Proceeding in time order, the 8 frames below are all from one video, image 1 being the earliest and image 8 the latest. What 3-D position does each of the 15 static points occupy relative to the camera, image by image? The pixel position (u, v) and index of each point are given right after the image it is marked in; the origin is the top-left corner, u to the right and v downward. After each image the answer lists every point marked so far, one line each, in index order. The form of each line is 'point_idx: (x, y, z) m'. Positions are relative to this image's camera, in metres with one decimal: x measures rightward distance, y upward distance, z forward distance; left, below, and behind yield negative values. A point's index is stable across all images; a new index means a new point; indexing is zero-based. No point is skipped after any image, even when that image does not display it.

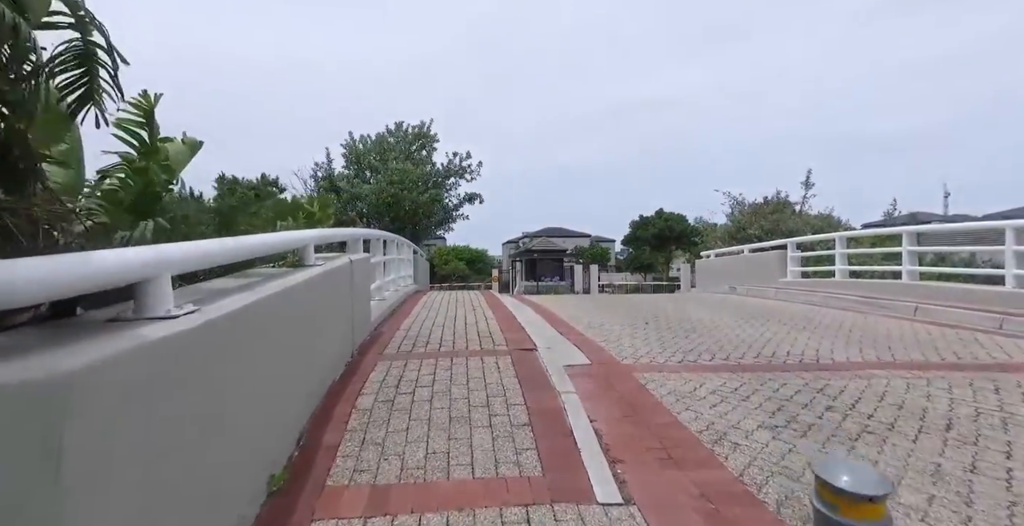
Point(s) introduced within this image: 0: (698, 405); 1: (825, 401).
0: (+1.4, -1.1, +3.5) m
1: (+2.3, -1.0, +3.4) m
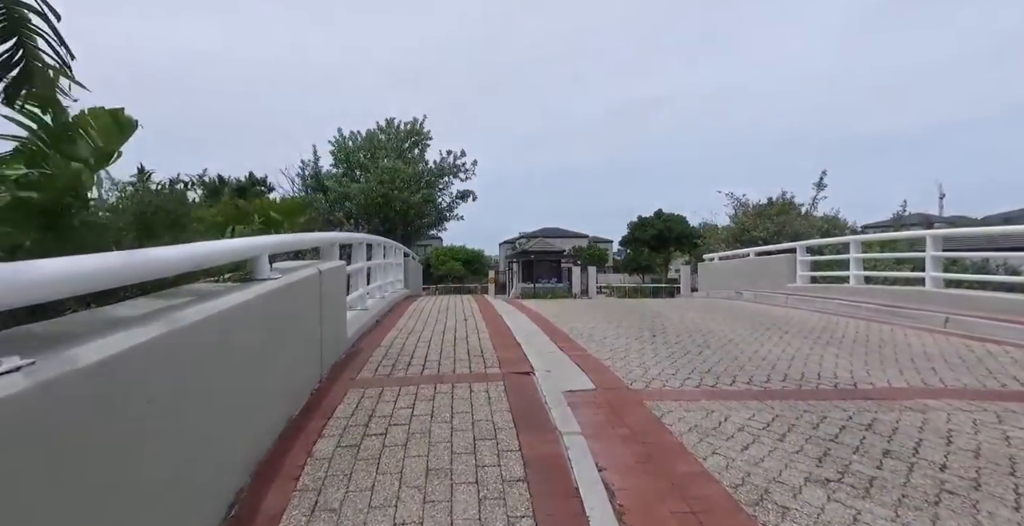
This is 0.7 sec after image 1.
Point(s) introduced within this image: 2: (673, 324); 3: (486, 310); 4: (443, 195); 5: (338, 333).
0: (+1.3, -1.2, +2.9) m
1: (+2.2, -1.1, +2.8) m
2: (+2.8, -1.0, +8.3) m
3: (-0.5, -1.0, +9.4) m
4: (-2.2, +2.2, +14.8) m
5: (-1.7, -0.7, +4.5) m
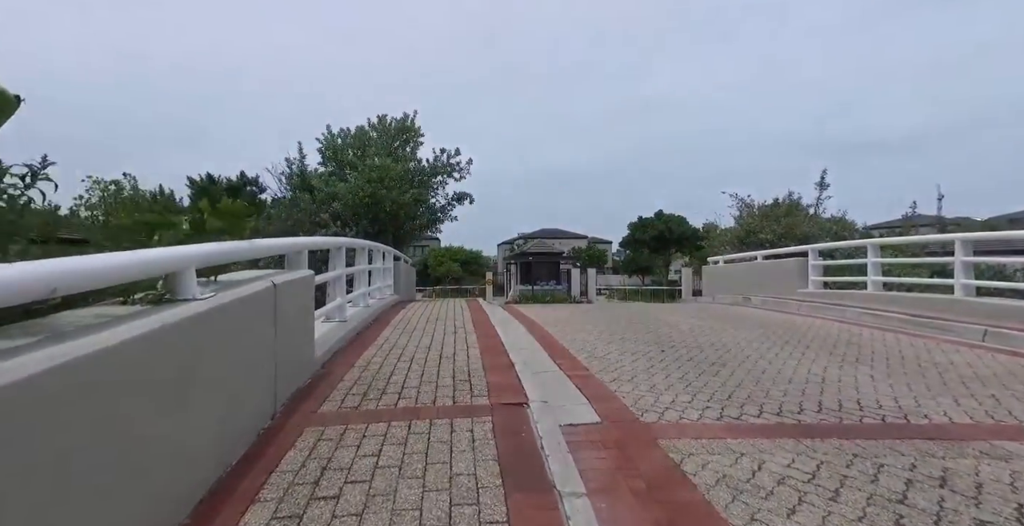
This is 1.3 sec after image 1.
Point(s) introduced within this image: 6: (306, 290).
0: (+1.3, -1.2, +2.3) m
1: (+2.2, -1.2, +2.2) m
2: (+2.7, -1.1, +7.7) m
3: (-0.6, -1.1, +8.8) m
4: (-2.3, +2.1, +14.2) m
5: (-1.8, -0.8, +3.9) m
6: (-1.8, -0.2, +4.0) m
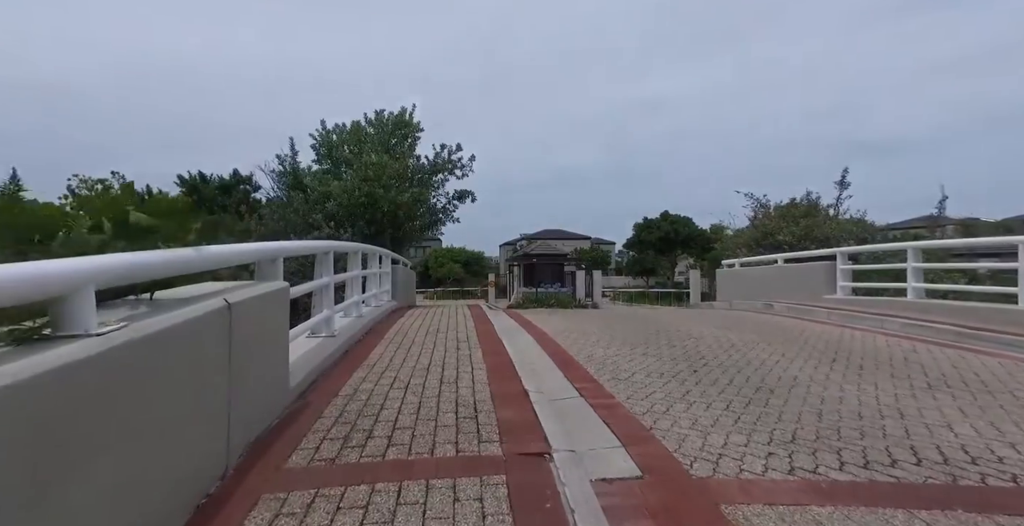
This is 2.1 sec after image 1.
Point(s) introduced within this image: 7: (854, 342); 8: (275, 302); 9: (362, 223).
0: (+1.4, -1.3, +1.6) m
1: (+2.3, -1.2, +1.5) m
2: (+2.8, -1.2, +6.9) m
3: (-0.5, -1.2, +8.1) m
4: (-2.1, +2.0, +13.5) m
5: (-1.7, -0.8, +3.2) m
6: (-1.7, -0.3, +3.3) m
7: (+4.8, -1.1, +6.5) m
8: (-1.7, -0.3, +3.4) m
9: (-3.8, +1.0, +11.8) m
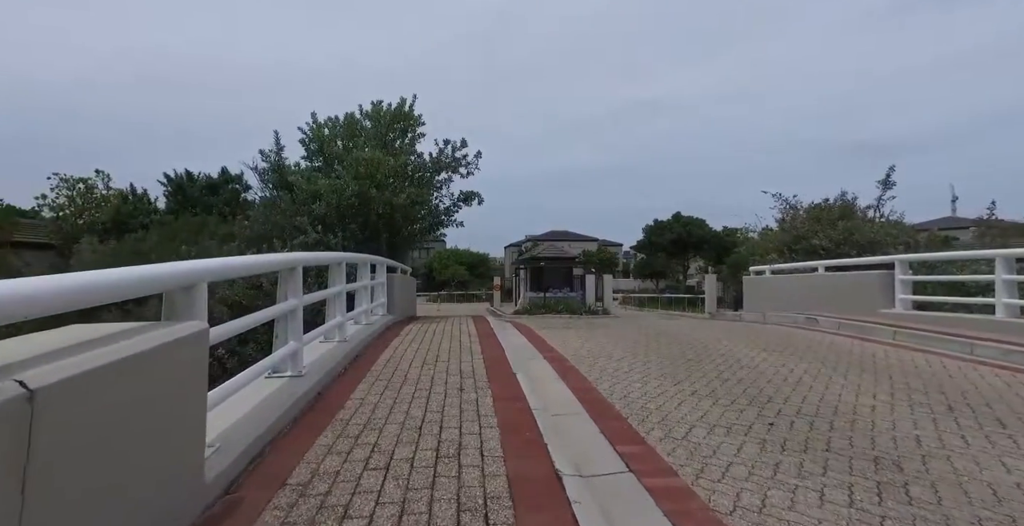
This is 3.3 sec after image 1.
0: (+1.5, -1.5, +0.4) m
1: (+2.4, -1.4, +0.3) m
2: (+3.0, -1.4, +5.7) m
3: (-0.3, -1.3, +6.9) m
4: (-1.9, +1.8, +12.4) m
5: (-1.5, -1.0, +2.0) m
6: (-1.5, -0.5, +2.1) m
7: (+5.0, -1.3, +5.3) m
8: (-1.5, -0.4, +2.2) m
9: (-3.6, +0.8, +10.6) m
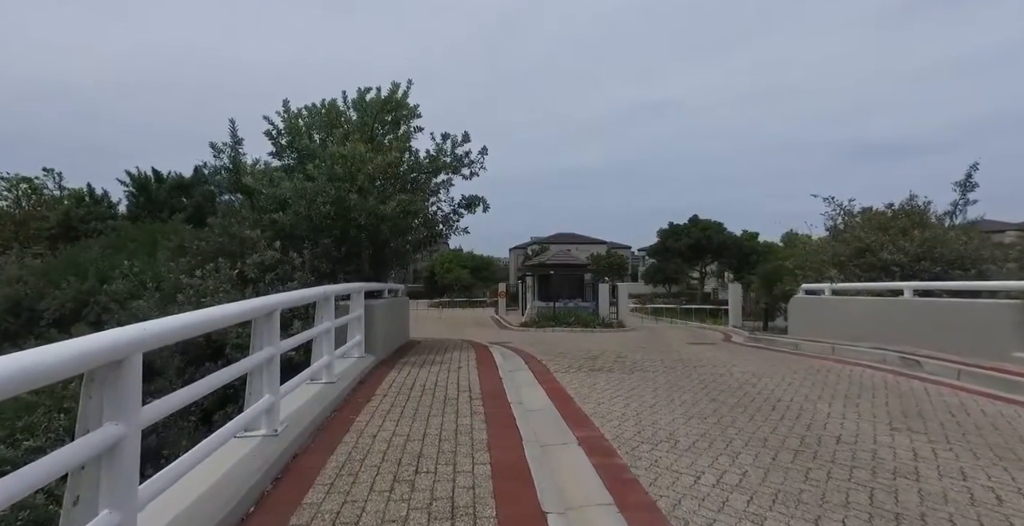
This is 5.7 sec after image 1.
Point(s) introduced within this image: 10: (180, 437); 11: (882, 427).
0: (+1.6, -1.9, -1.7) m
1: (+2.5, -1.8, -1.8) m
2: (+3.2, -1.8, +3.6) m
3: (-0.1, -1.7, +4.8) m
4: (-1.6, +1.4, +10.3) m
5: (-1.4, -1.4, -0.1) m
6: (-1.4, -0.8, 0.0) m
7: (+5.1, -1.7, +3.1) m
8: (-1.4, -0.8, +0.1) m
9: (-3.3, +0.4, +8.5) m
10: (-5.2, -2.7, +7.2) m
11: (+3.8, -1.8, +4.7) m
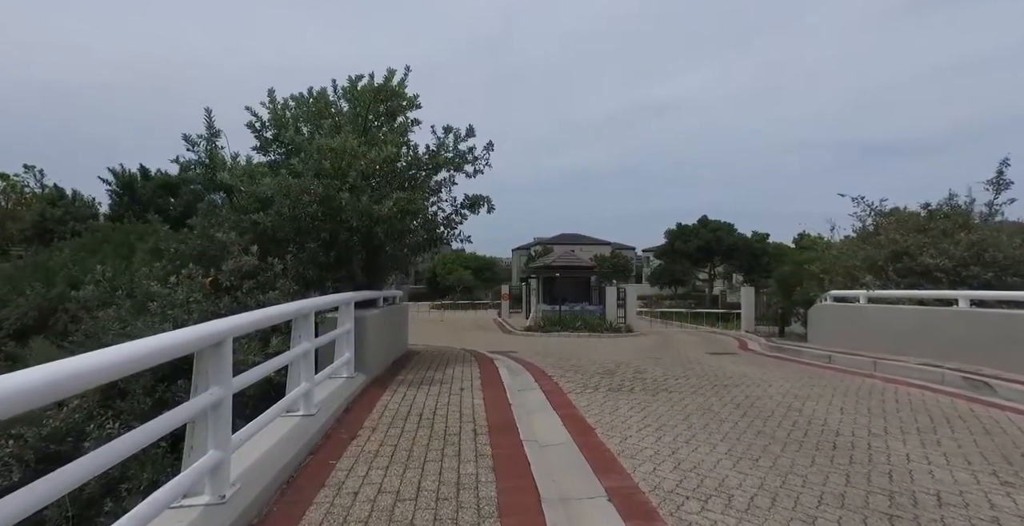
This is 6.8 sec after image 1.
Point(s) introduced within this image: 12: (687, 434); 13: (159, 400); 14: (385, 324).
0: (+1.7, -2.0, -2.6) m
1: (+2.6, -1.9, -2.7) m
2: (+3.3, -1.9, +2.7) m
3: (0.0, -1.8, +3.9) m
4: (-1.5, +1.3, +9.4) m
5: (-1.3, -1.5, -1.0) m
6: (-1.3, -0.9, -0.9) m
7: (+5.3, -1.8, +2.2) m
8: (-1.3, -0.9, -0.8) m
9: (-3.2, +0.3, +7.7) m
10: (-5.0, -2.8, +6.4) m
11: (+3.9, -1.9, +3.8) m
12: (+2.0, -2.0, +5.4) m
13: (-5.5, -2.1, +7.2) m
14: (-2.1, -1.0, +7.8) m
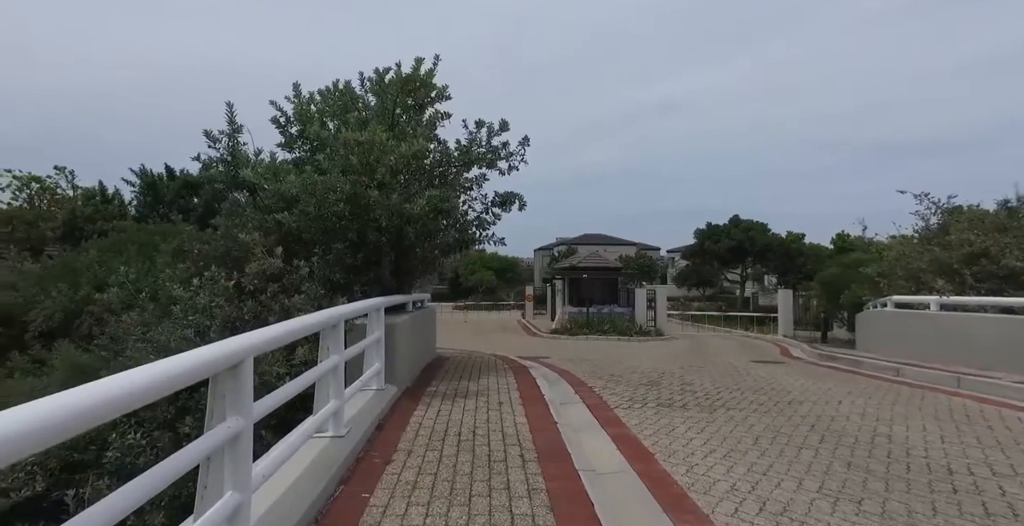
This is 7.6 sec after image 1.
0: (+1.9, -2.0, -3.3) m
1: (+2.8, -1.9, -3.4) m
2: (+3.7, -1.9, +1.9) m
3: (+0.5, -1.9, +3.3) m
4: (-0.8, +1.2, +8.9) m
5: (-1.0, -1.5, -1.5) m
6: (-1.0, -1.0, -1.4) m
7: (+5.6, -1.8, +1.4) m
8: (-1.1, -1.0, -1.3) m
9: (-2.6, +0.3, +7.2) m
10: (-4.5, -2.8, +6.0) m
11: (+4.4, -1.9, +3.0) m
12: (+2.5, -2.0, +4.7) m
13: (-4.9, -2.2, +6.9) m
14: (-1.5, -1.1, +7.3) m
